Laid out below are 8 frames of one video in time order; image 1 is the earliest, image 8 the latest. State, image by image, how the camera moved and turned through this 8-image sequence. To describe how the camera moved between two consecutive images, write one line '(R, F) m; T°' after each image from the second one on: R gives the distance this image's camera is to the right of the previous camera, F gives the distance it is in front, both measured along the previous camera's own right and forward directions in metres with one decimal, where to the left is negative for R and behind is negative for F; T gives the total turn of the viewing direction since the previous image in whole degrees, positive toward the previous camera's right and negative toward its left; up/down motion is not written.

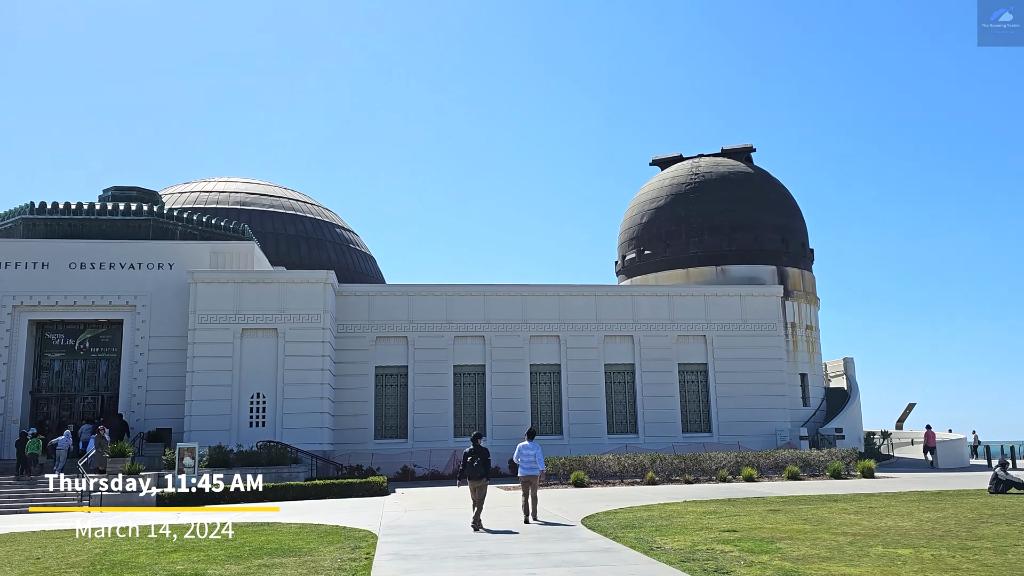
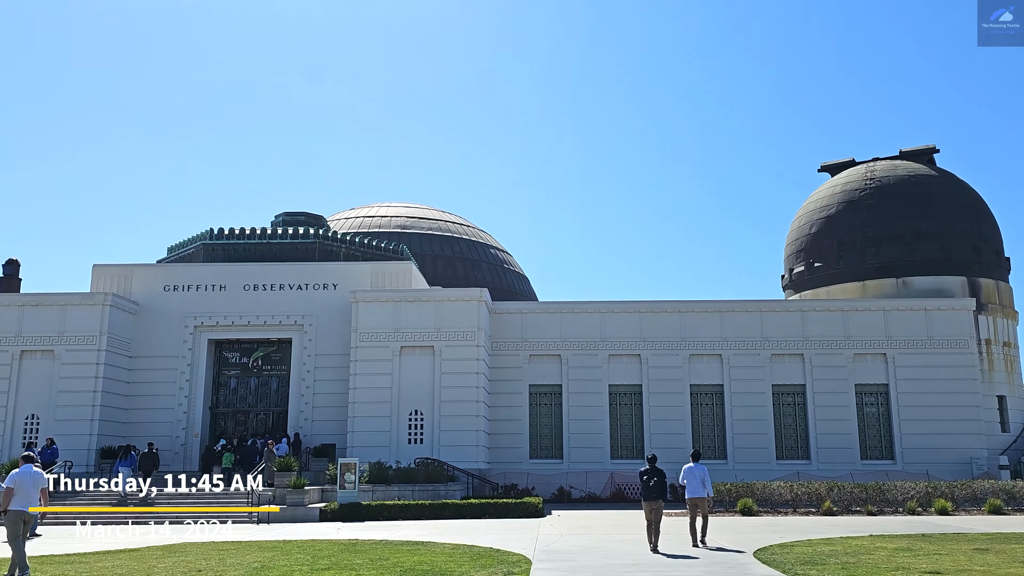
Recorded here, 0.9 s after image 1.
(0.0, +0.8) m; -10°
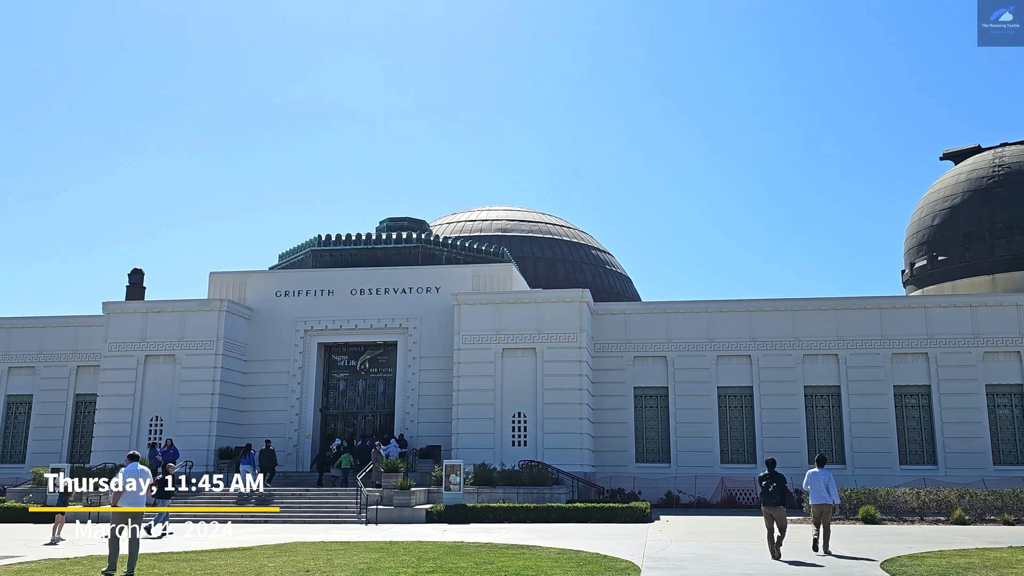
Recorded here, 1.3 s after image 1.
(0.0, +0.3) m; -7°
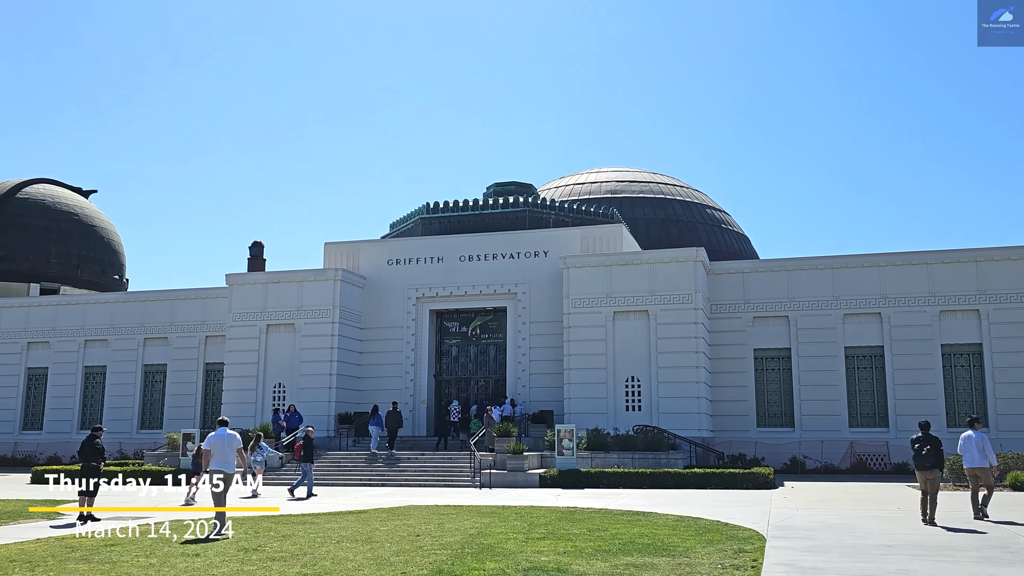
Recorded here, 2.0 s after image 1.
(+0.1, +0.6) m; -8°
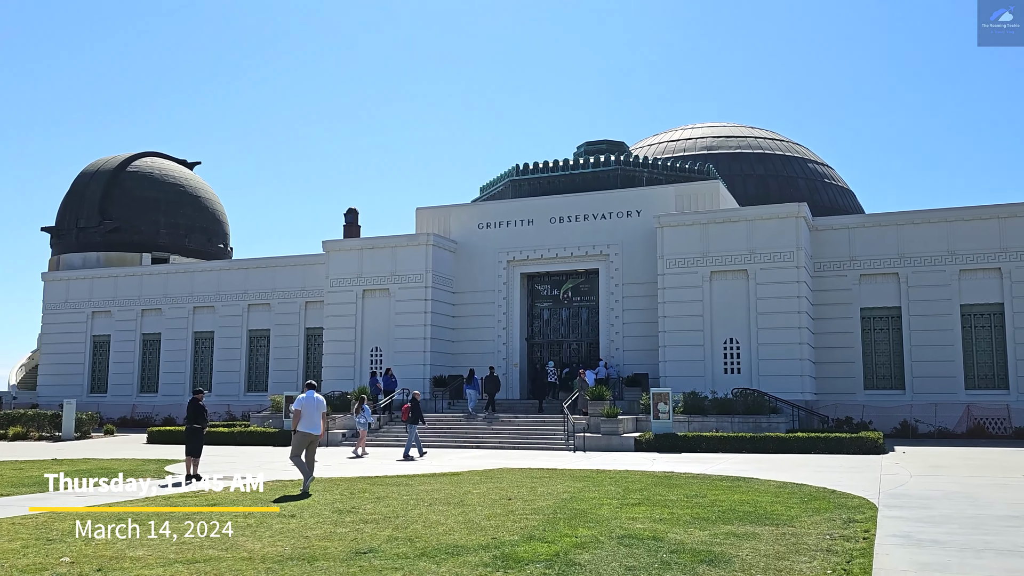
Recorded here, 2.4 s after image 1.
(0.0, +0.4) m; -6°
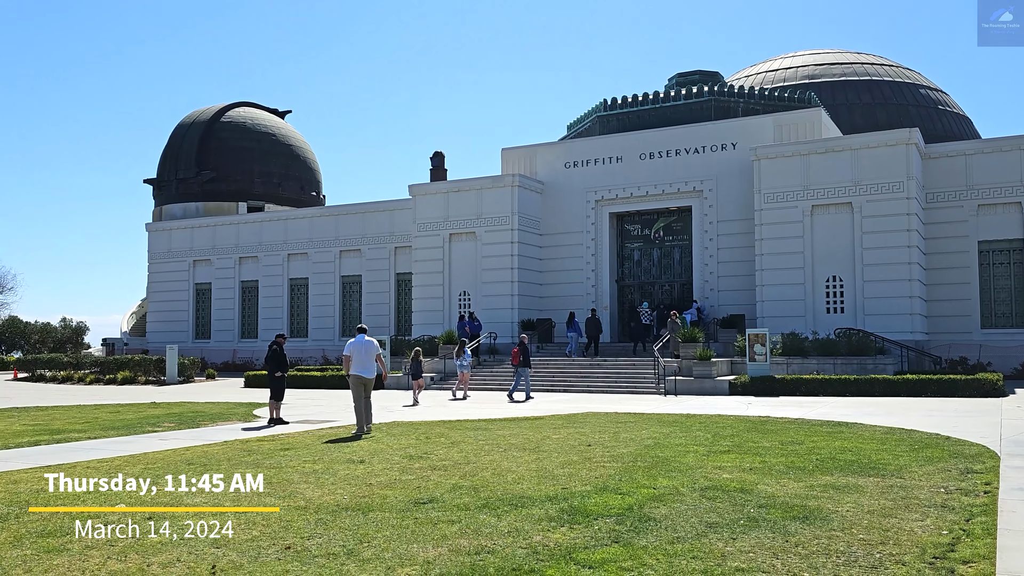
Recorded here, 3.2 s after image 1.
(+0.2, +0.7) m; -6°
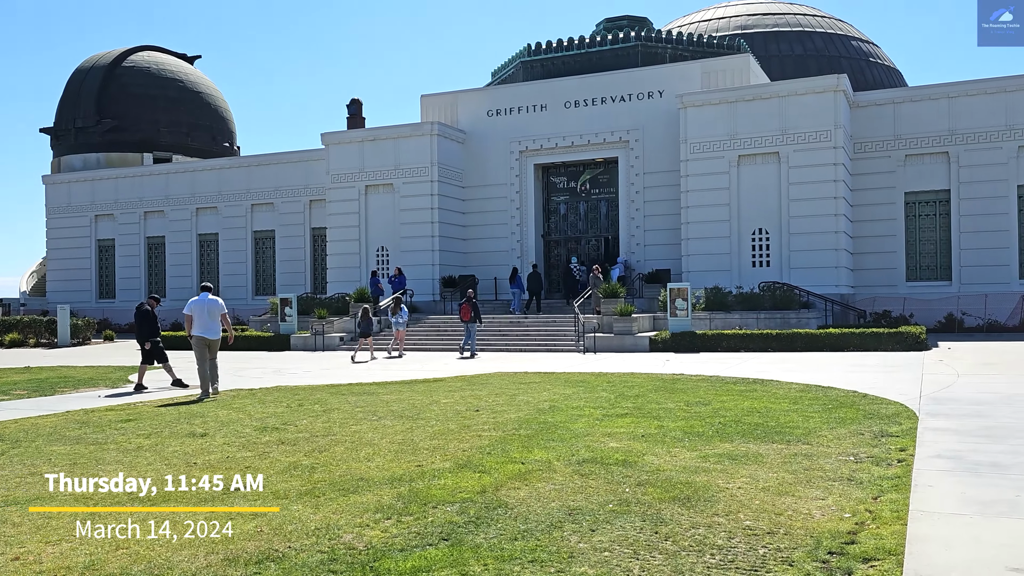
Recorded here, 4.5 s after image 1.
(+0.8, +1.3) m; +4°
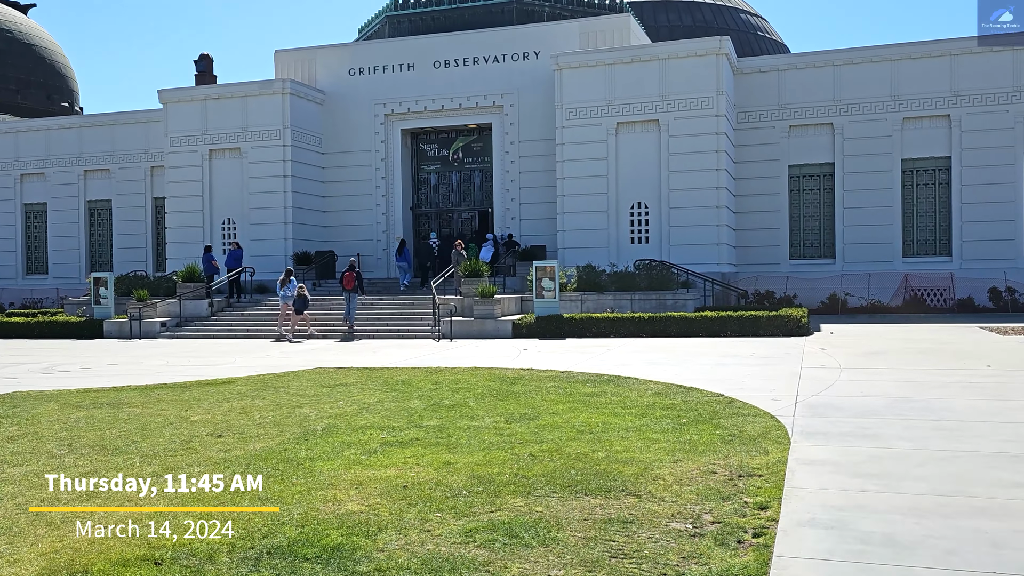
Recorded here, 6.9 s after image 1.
(+1.3, +2.4) m; +7°
